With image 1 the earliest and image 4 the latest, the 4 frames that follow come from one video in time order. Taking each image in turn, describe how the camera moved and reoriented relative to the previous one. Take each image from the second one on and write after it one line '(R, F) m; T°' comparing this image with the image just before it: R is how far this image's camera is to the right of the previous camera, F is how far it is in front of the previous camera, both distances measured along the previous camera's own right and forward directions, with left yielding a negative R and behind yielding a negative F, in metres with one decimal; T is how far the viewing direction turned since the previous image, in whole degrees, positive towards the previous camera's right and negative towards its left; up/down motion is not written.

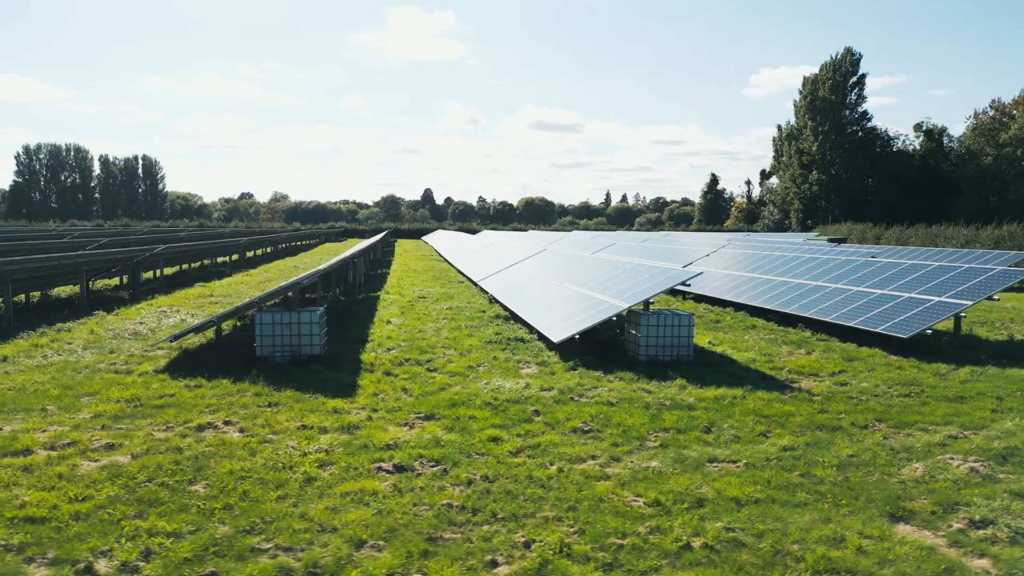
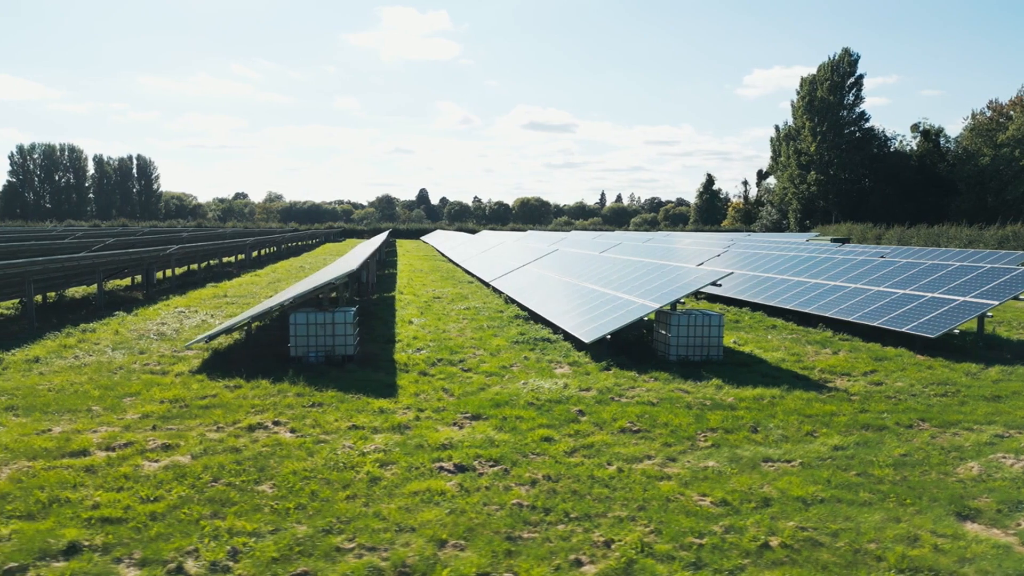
(-0.6, 0.0) m; 0°
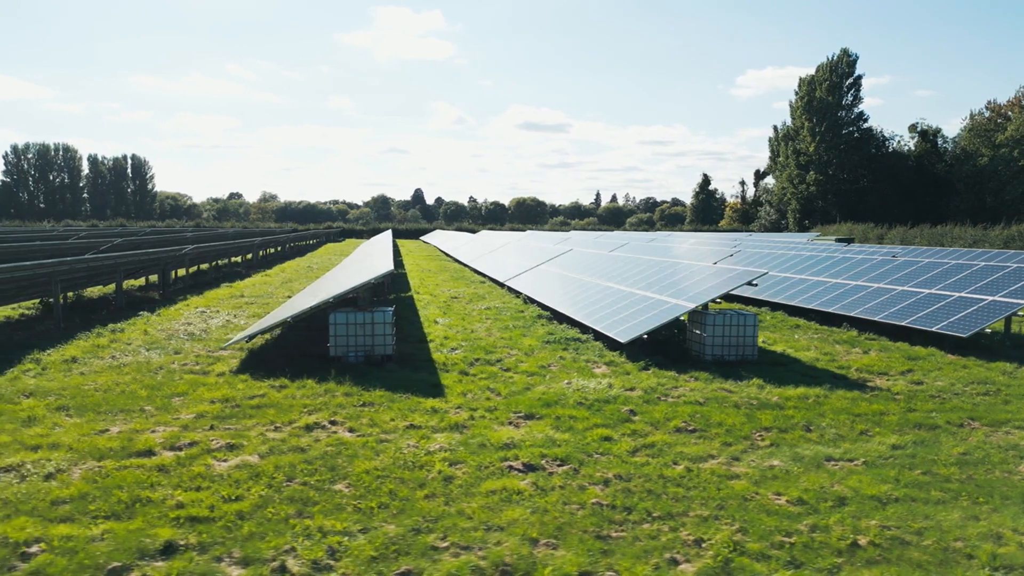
(-0.6, 0.0) m; 0°
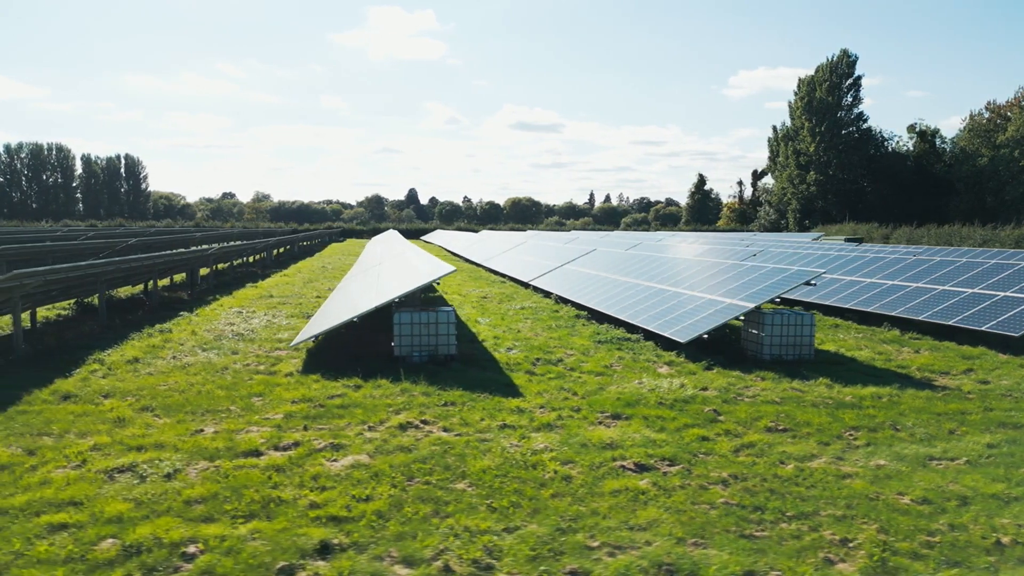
(-1.0, 0.0) m; 0°
